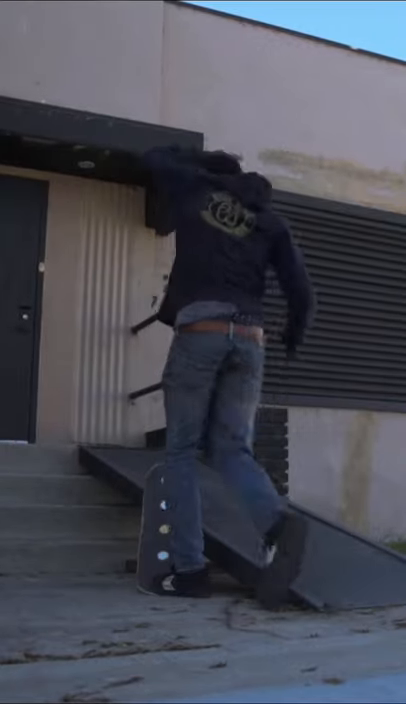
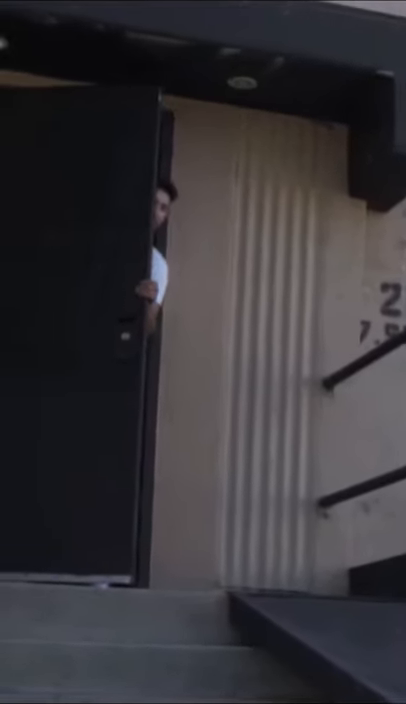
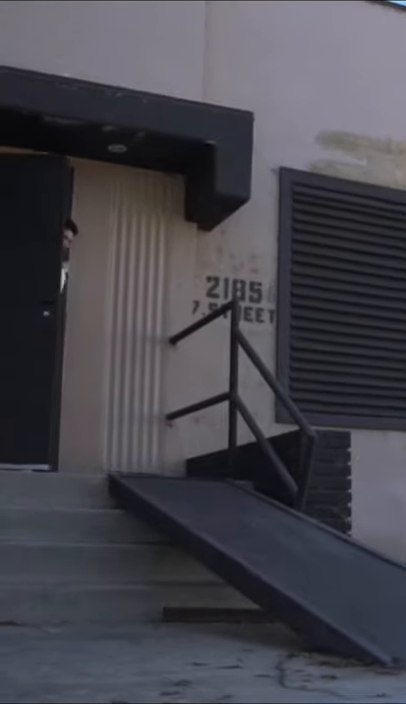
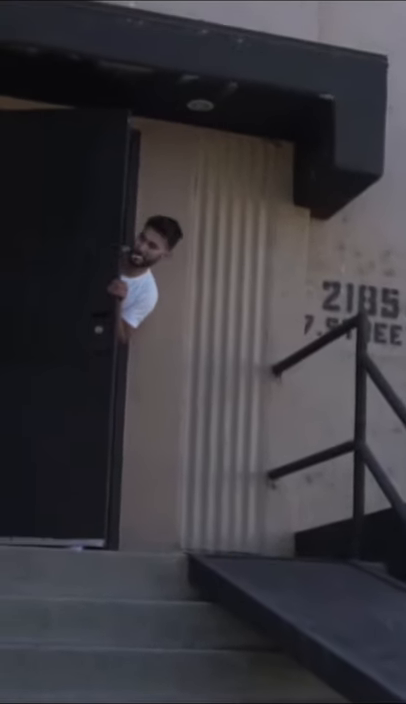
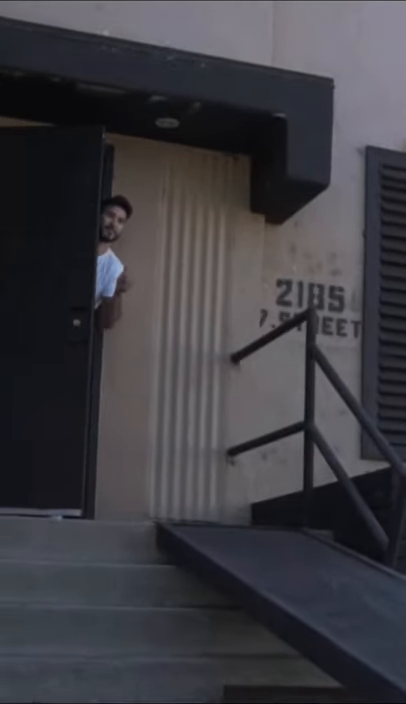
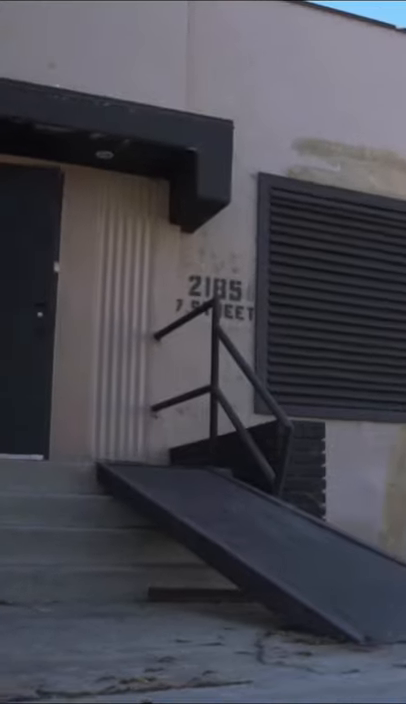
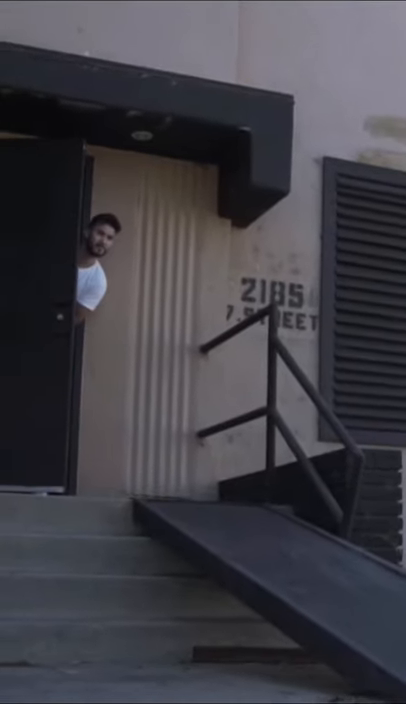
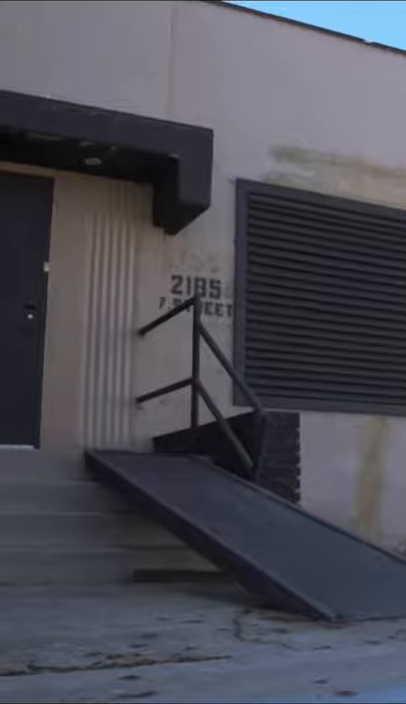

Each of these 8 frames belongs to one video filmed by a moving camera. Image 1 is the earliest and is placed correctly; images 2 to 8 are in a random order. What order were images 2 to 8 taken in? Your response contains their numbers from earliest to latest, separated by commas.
8, 6, 3, 7, 5, 4, 2
